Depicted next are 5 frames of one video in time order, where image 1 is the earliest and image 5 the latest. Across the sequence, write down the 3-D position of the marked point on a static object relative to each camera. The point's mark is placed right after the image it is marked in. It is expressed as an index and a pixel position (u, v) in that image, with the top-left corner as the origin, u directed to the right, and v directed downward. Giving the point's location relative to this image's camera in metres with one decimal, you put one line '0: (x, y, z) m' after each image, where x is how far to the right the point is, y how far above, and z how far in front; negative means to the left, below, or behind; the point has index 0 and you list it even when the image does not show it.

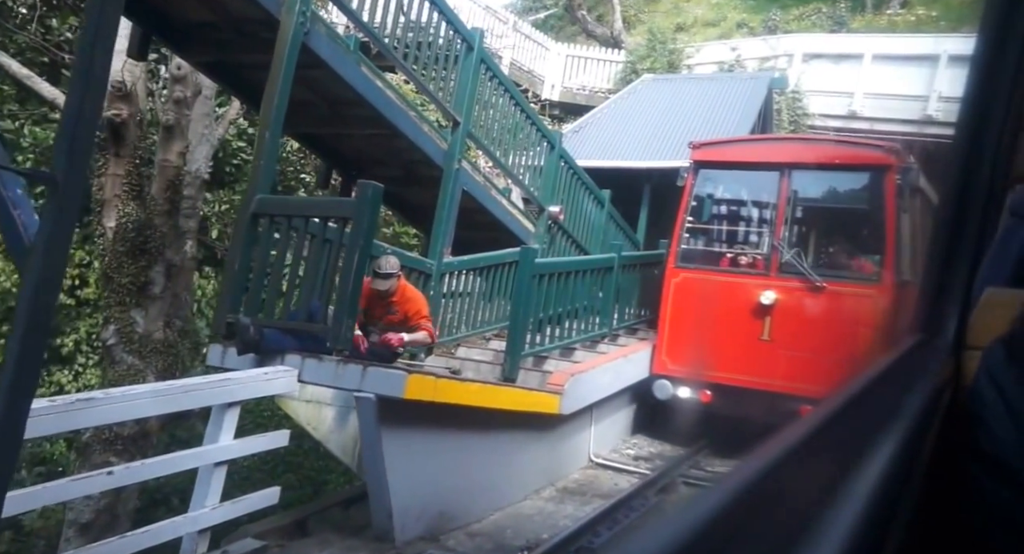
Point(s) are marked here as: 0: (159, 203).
0: (-2.6, +0.5, +6.5) m
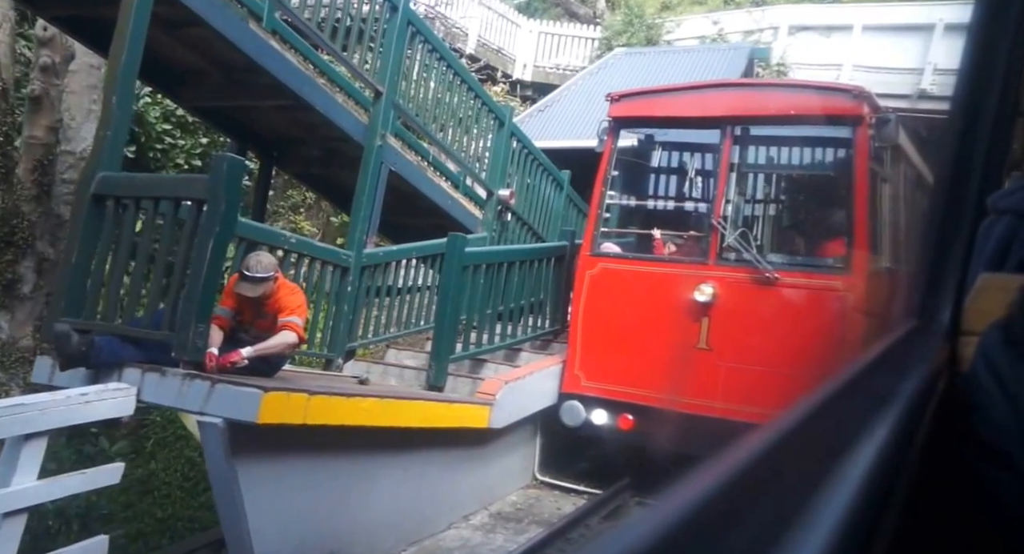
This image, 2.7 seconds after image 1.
0: (-3.0, +0.6, +5.6) m
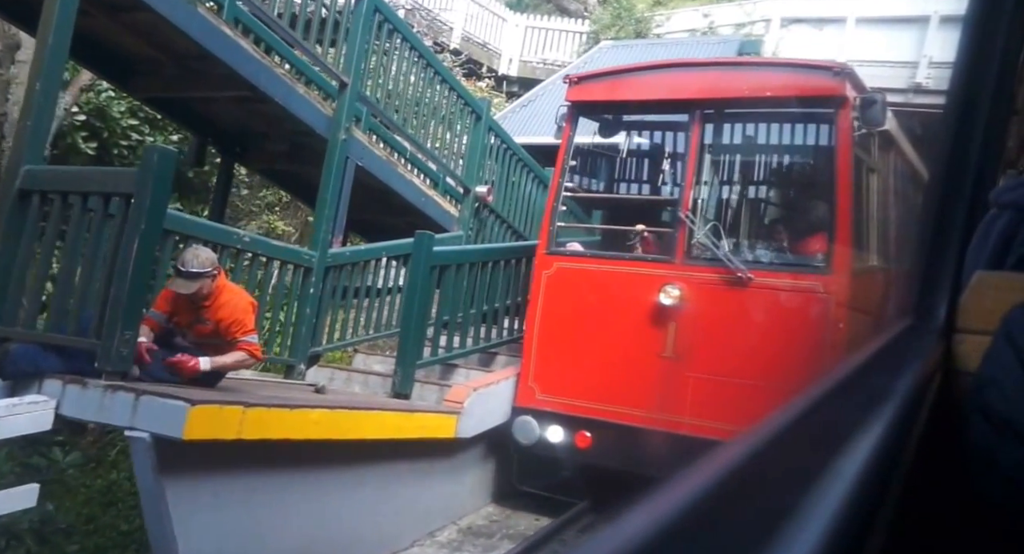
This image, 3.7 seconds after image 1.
0: (-3.2, +0.5, +5.3) m
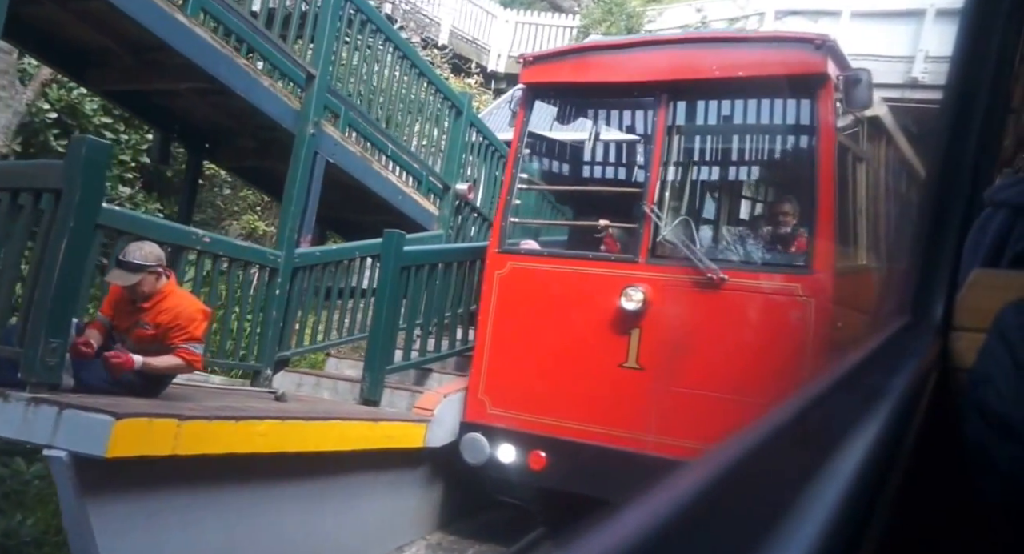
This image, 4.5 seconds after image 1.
0: (-3.3, +0.5, +5.0) m
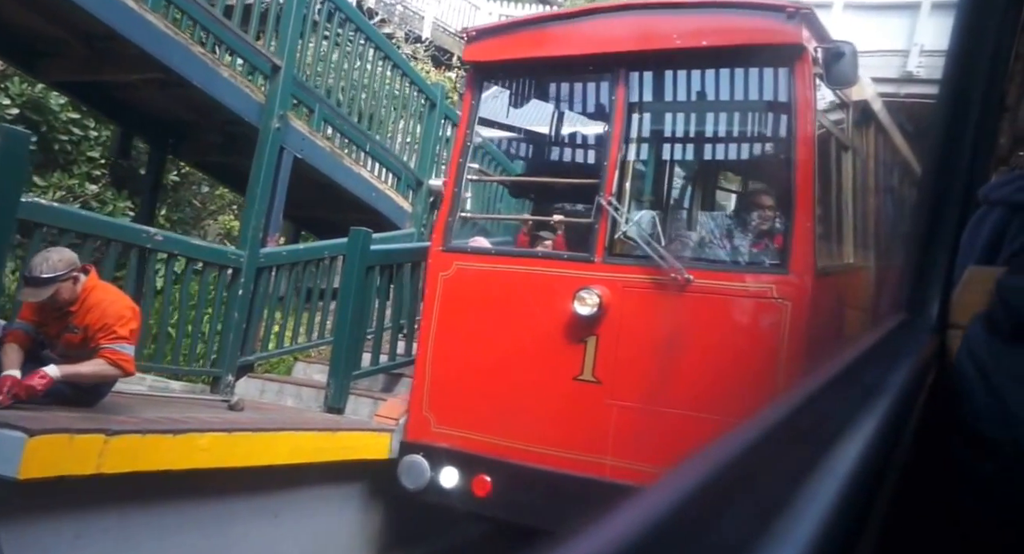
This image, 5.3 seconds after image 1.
0: (-3.5, +0.5, +4.8) m
